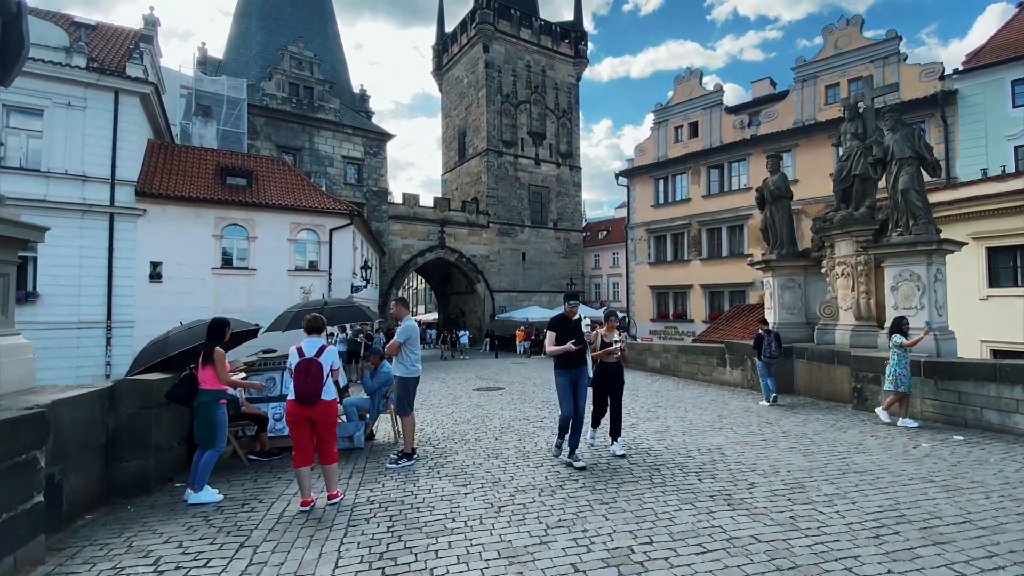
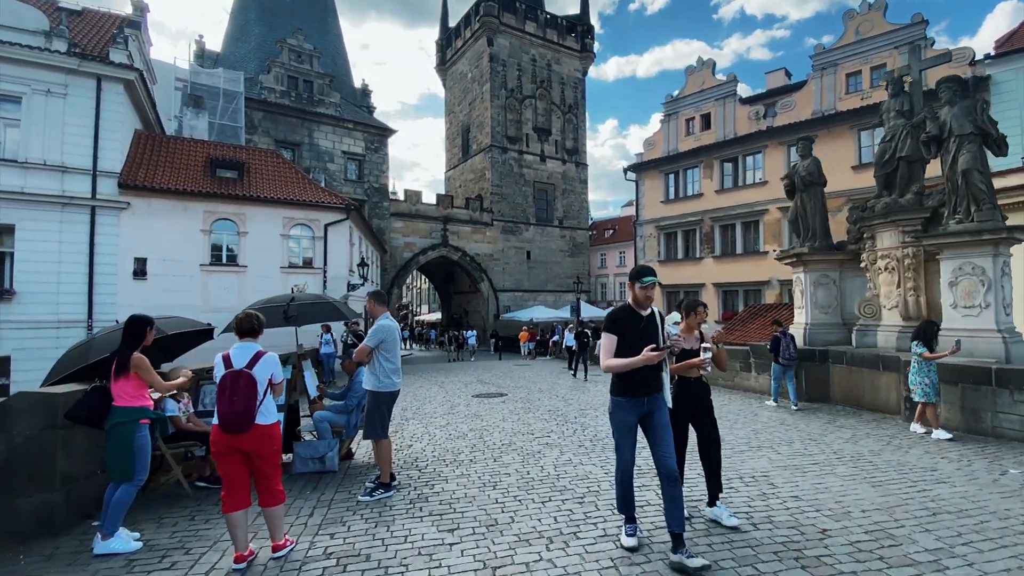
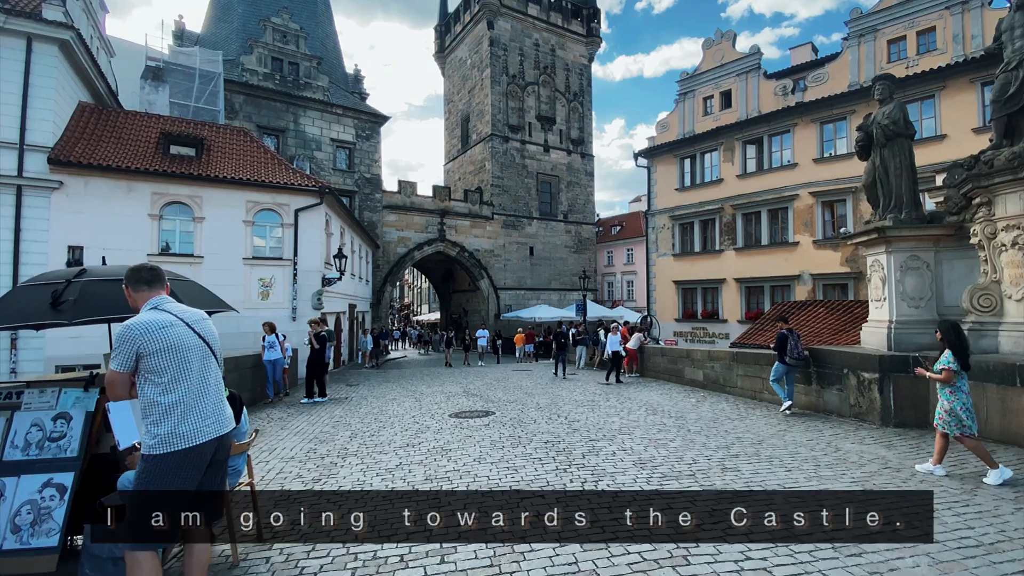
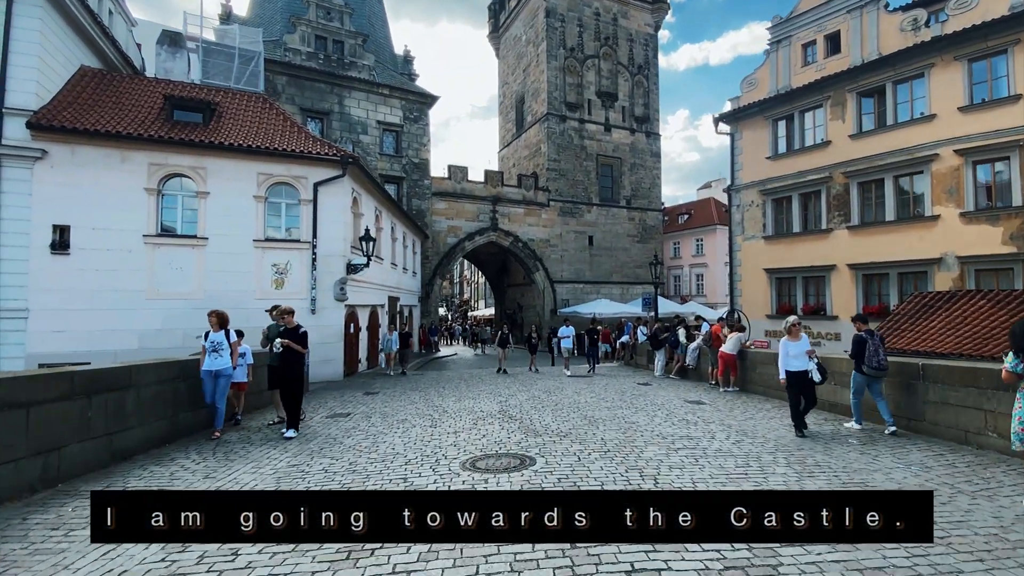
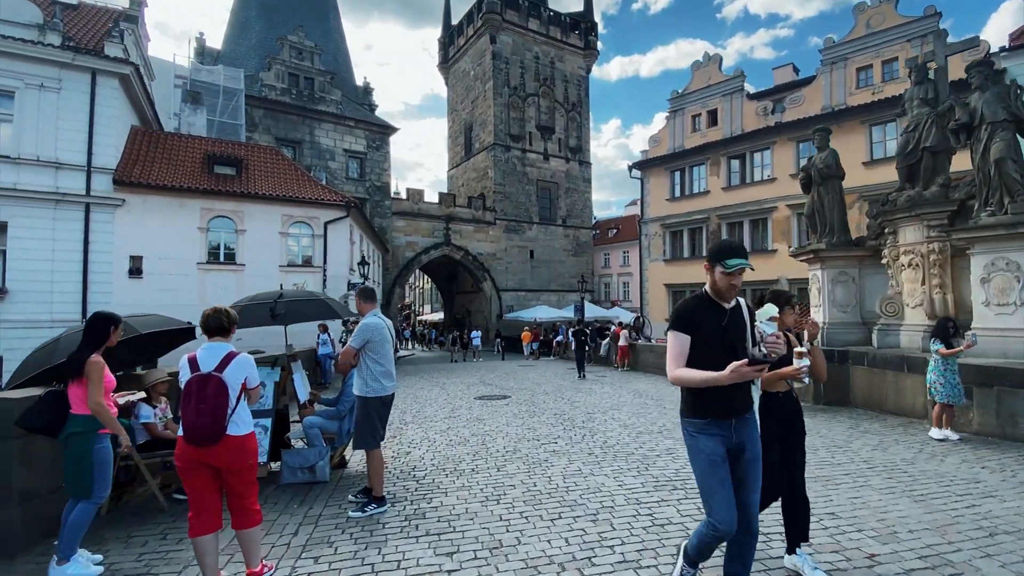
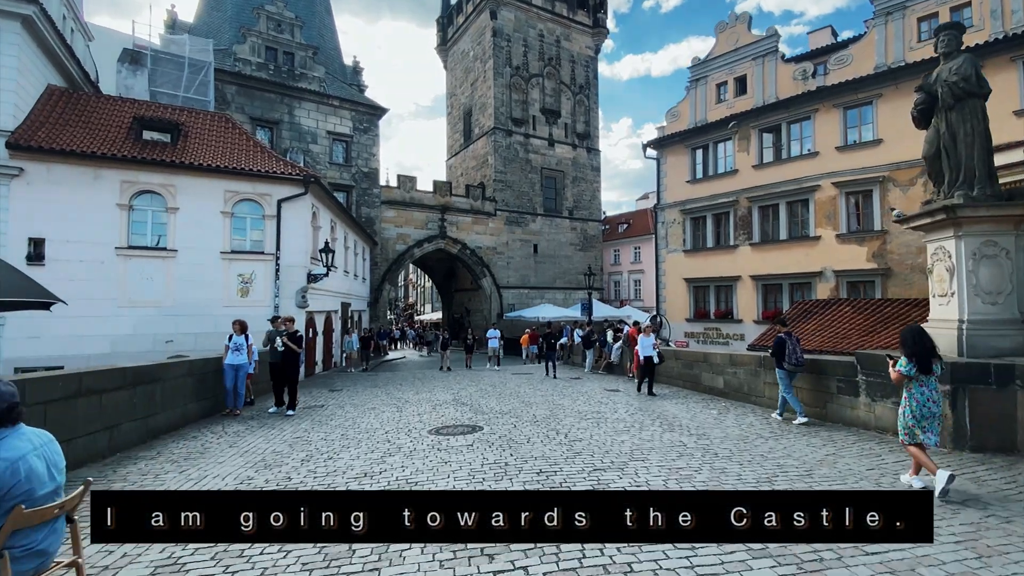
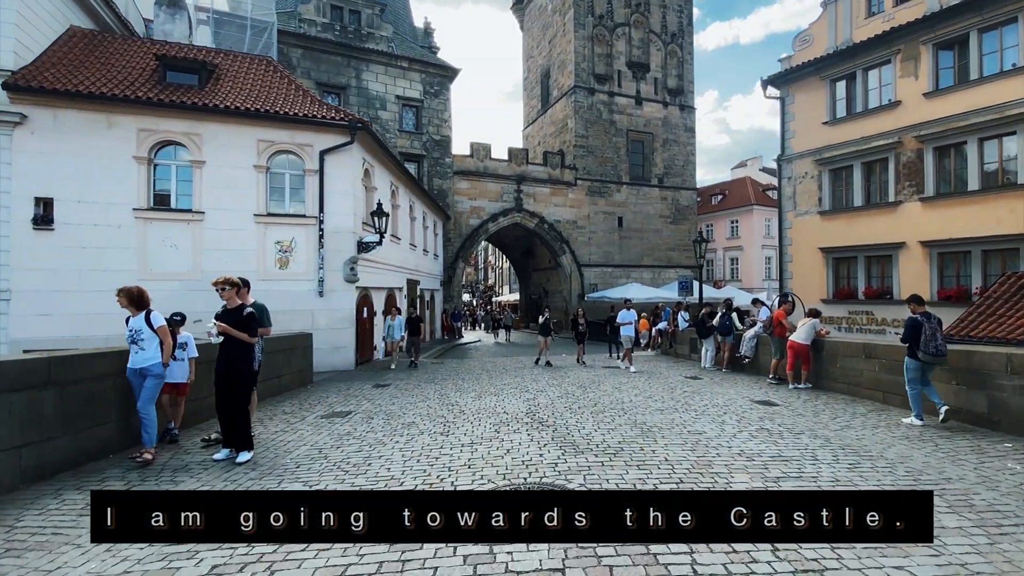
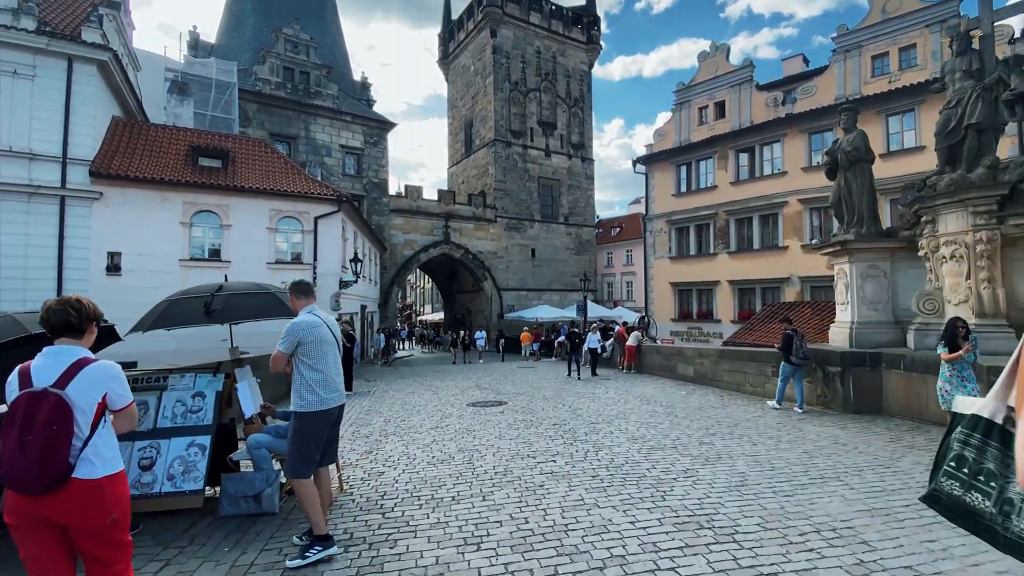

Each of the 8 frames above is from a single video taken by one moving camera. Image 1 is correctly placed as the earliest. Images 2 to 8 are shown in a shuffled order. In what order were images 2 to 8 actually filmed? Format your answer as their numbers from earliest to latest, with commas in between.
2, 5, 8, 3, 6, 4, 7
